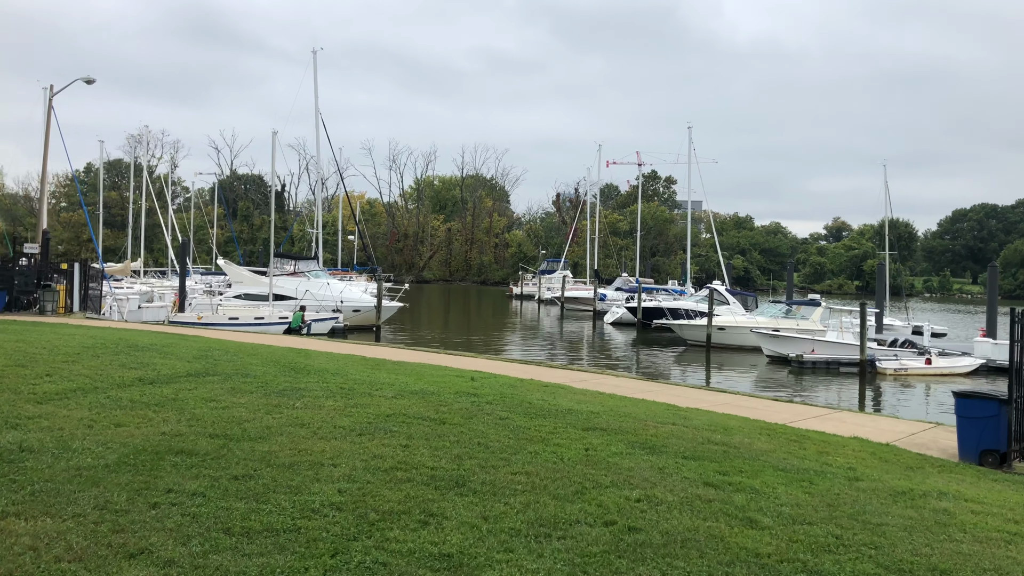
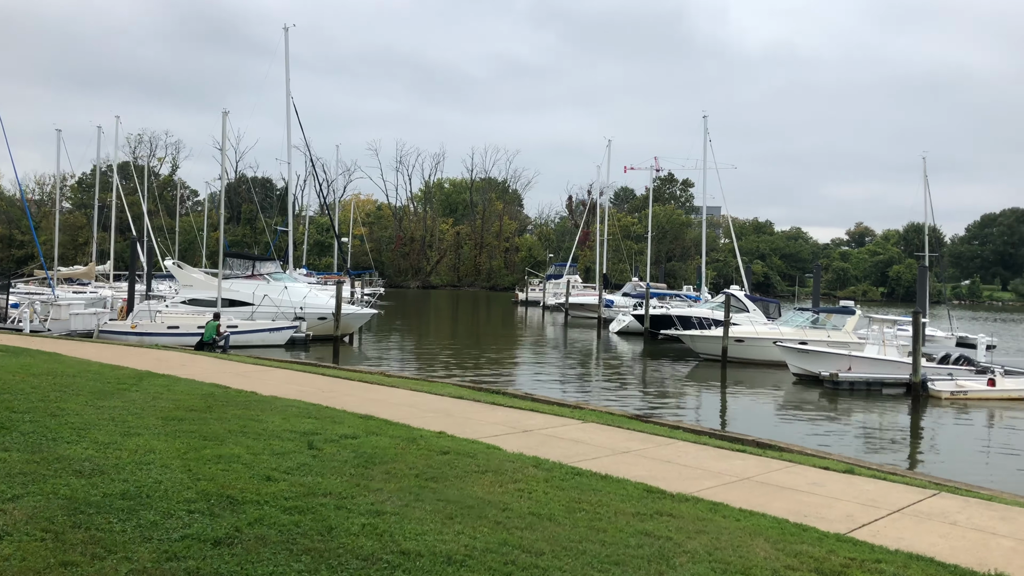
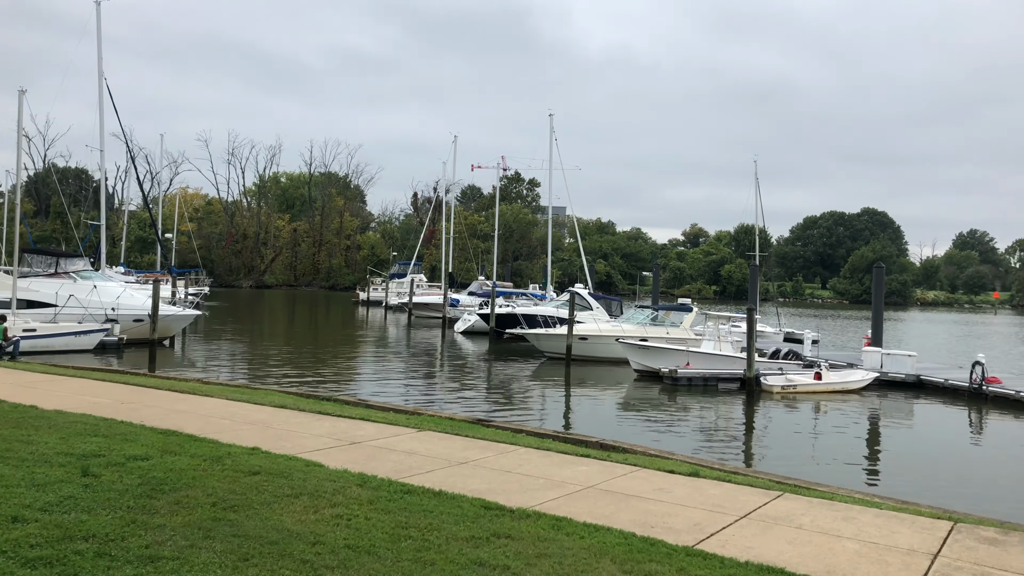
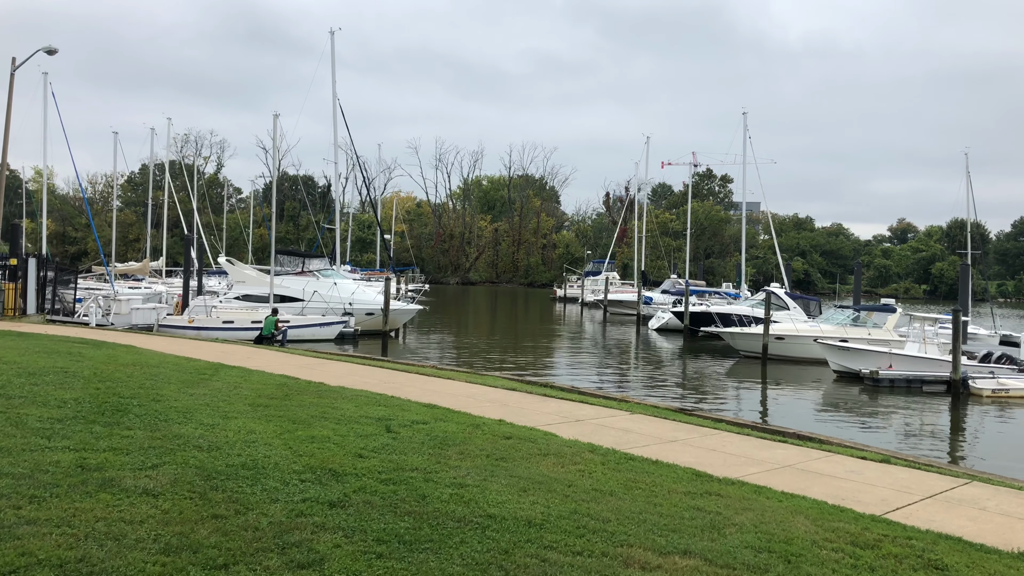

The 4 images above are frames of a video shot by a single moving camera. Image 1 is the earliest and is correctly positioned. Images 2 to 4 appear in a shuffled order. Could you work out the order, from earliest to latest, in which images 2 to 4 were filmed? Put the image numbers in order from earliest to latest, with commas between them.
4, 2, 3
